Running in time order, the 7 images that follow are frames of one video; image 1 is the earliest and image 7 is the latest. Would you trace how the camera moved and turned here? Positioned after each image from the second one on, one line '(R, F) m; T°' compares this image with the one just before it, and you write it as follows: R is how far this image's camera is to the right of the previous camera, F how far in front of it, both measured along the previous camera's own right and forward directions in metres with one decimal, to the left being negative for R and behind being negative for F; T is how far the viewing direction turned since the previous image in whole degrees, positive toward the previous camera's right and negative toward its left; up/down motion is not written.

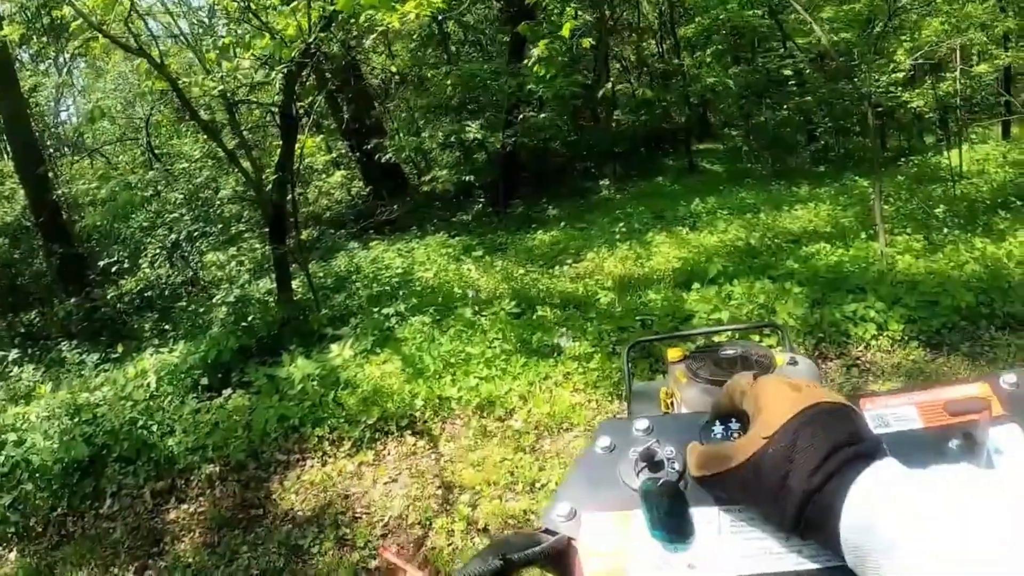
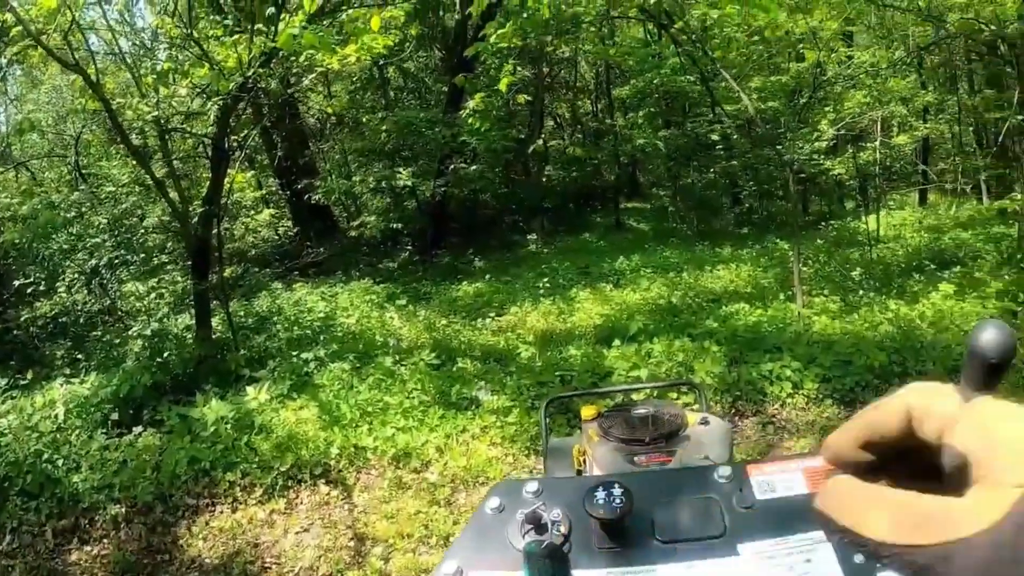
(+0.1, 0.0) m; +5°
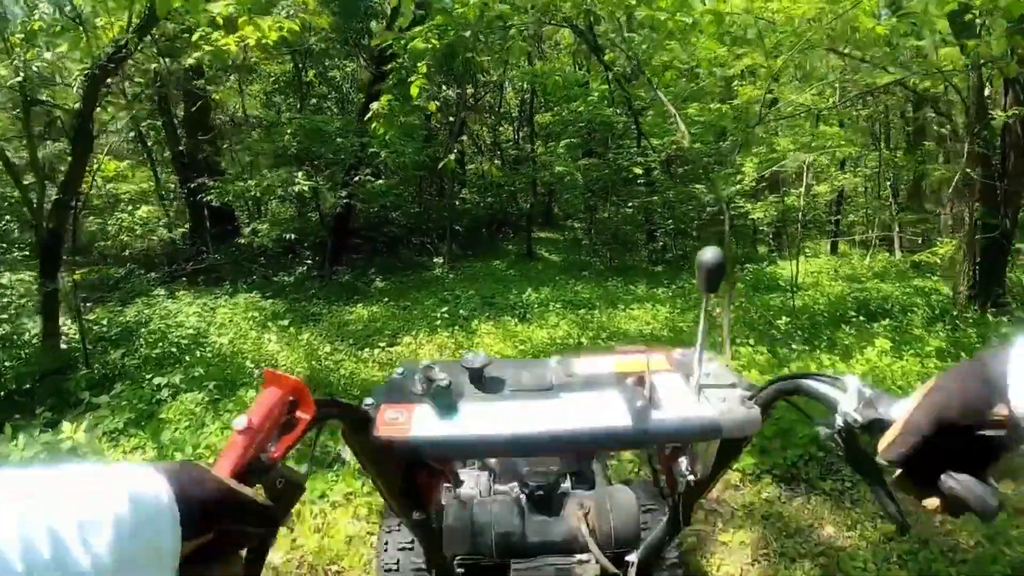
(+0.2, +0.7) m; +6°
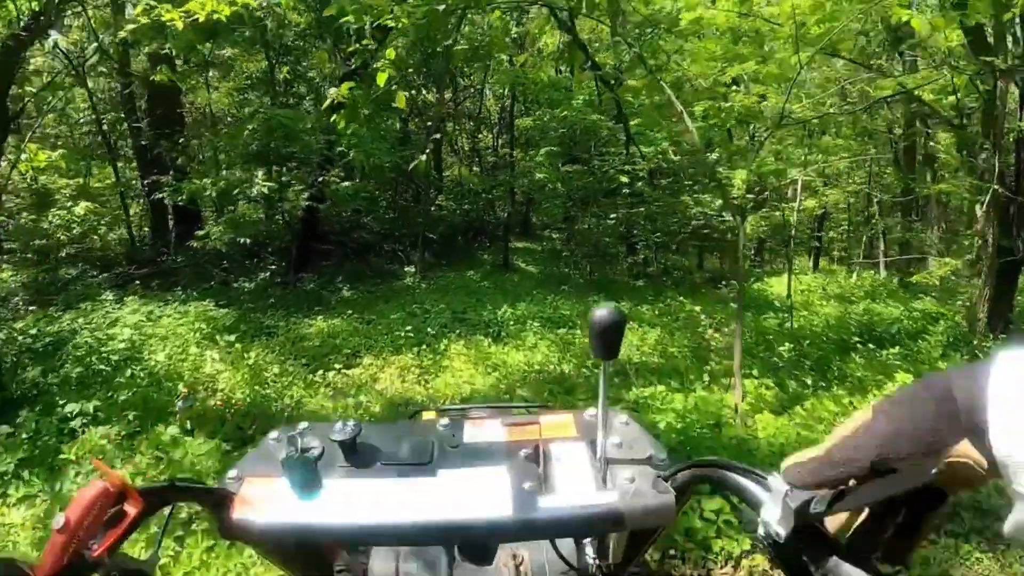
(0.0, +0.7) m; +2°
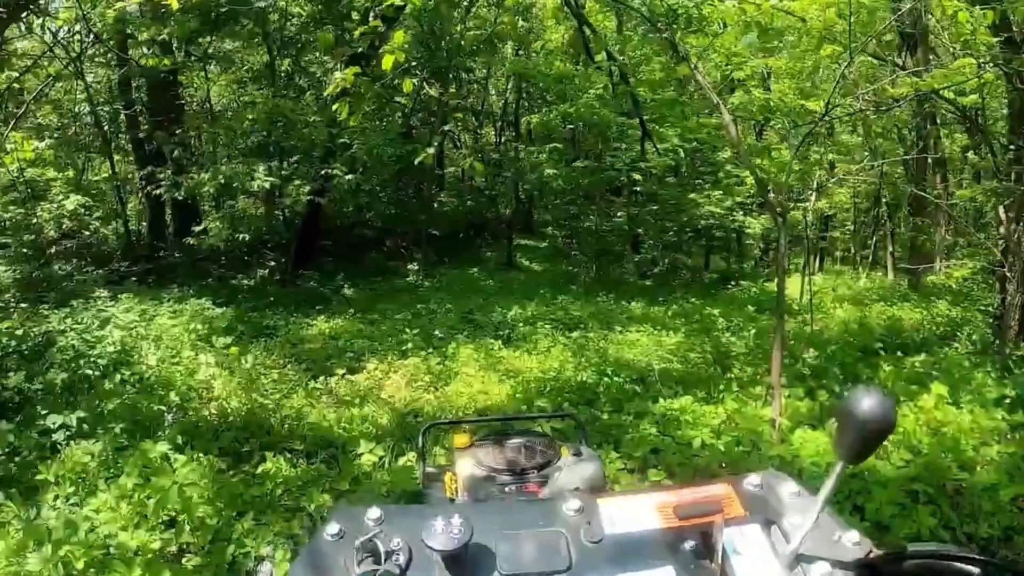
(-0.1, +0.3) m; 0°
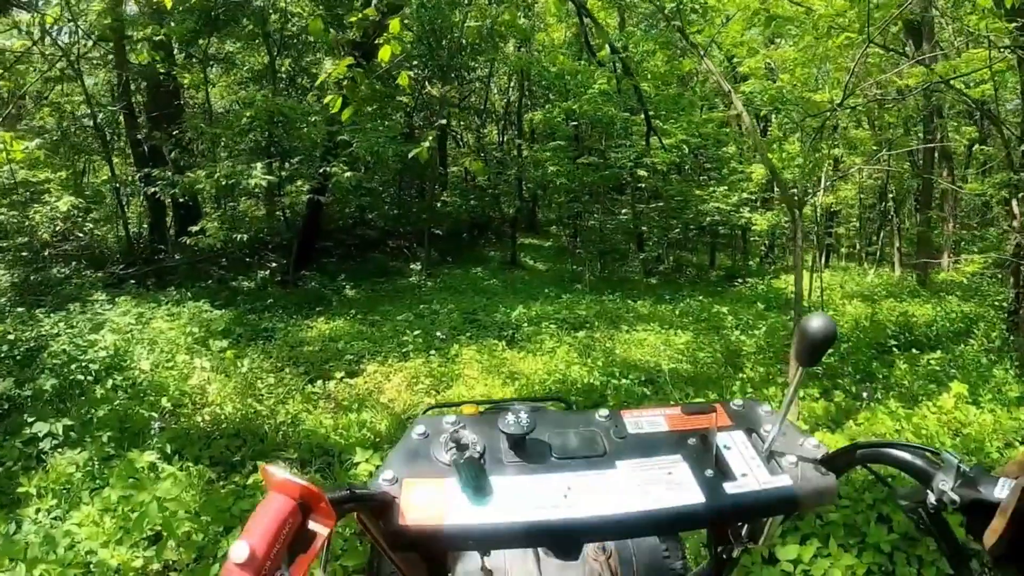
(0.0, +0.2) m; 0°
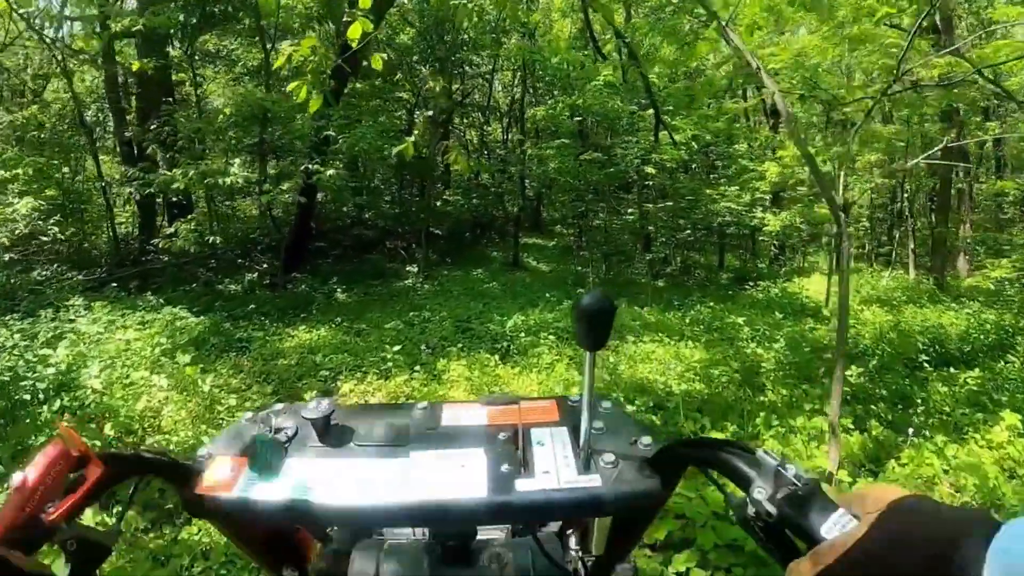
(+0.1, +0.6) m; 0°
